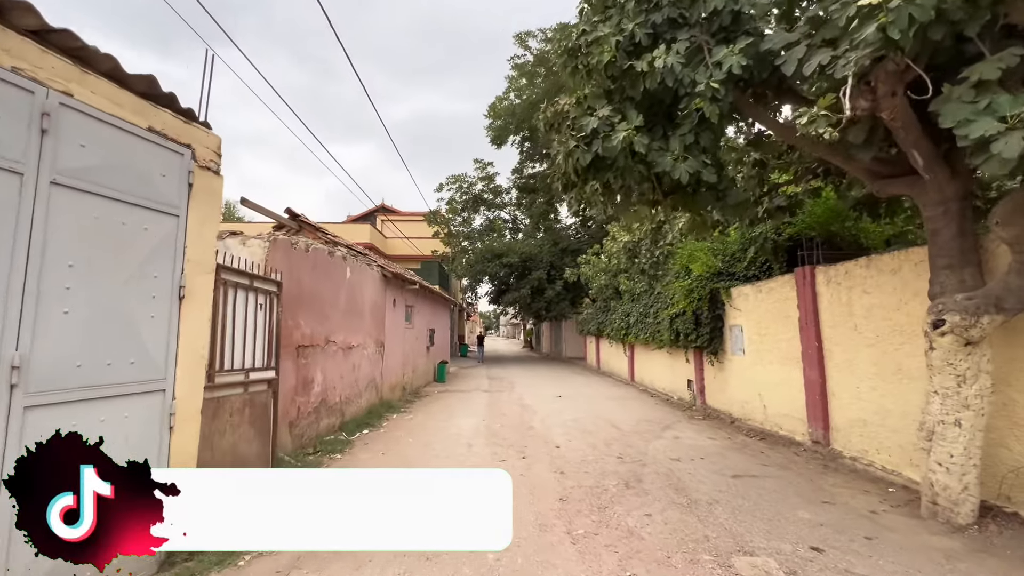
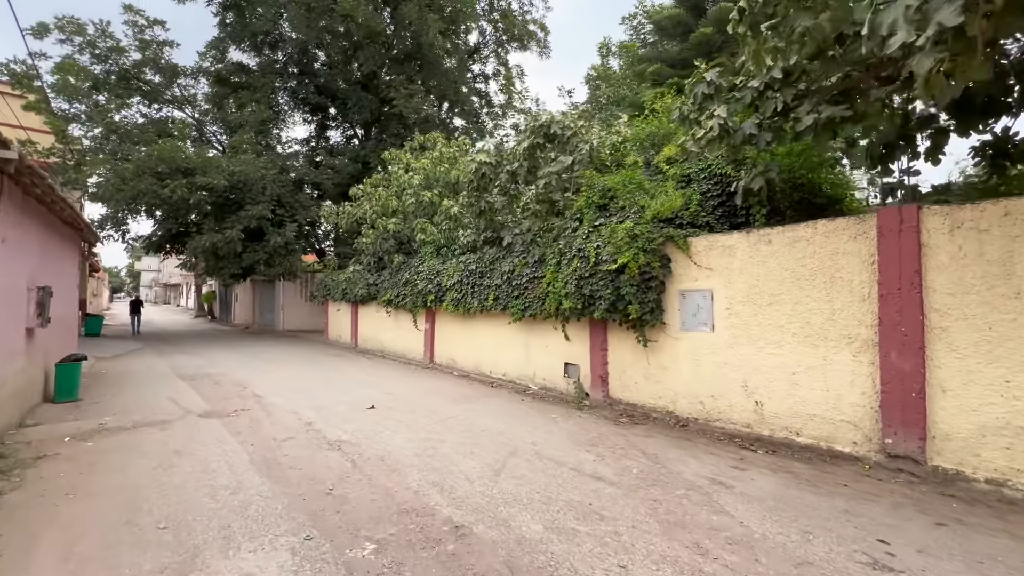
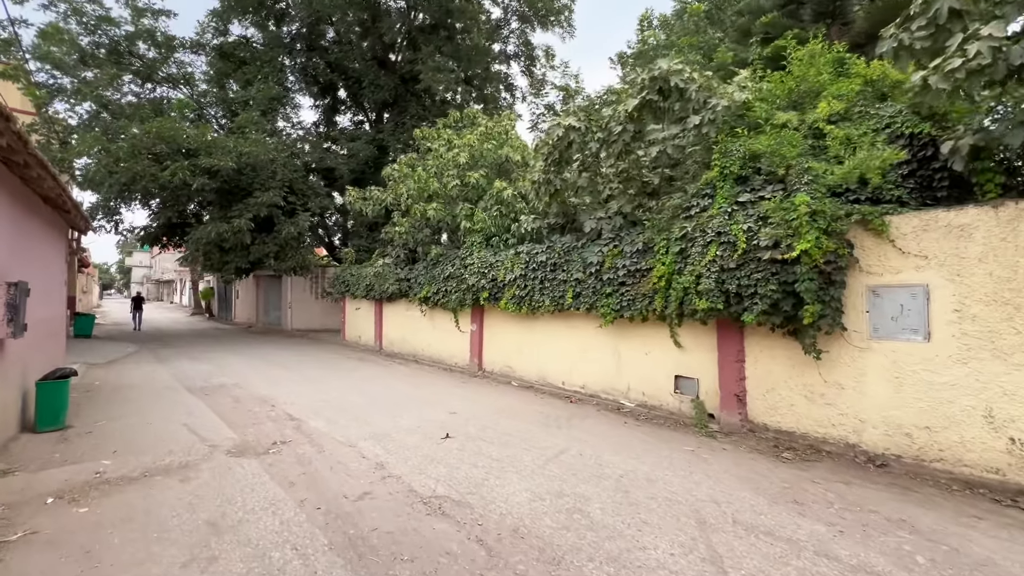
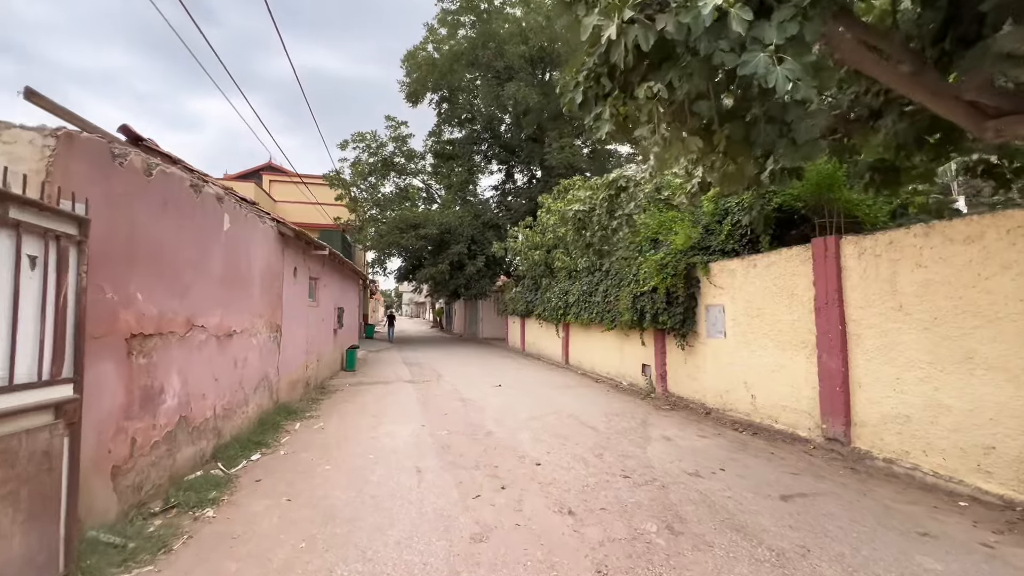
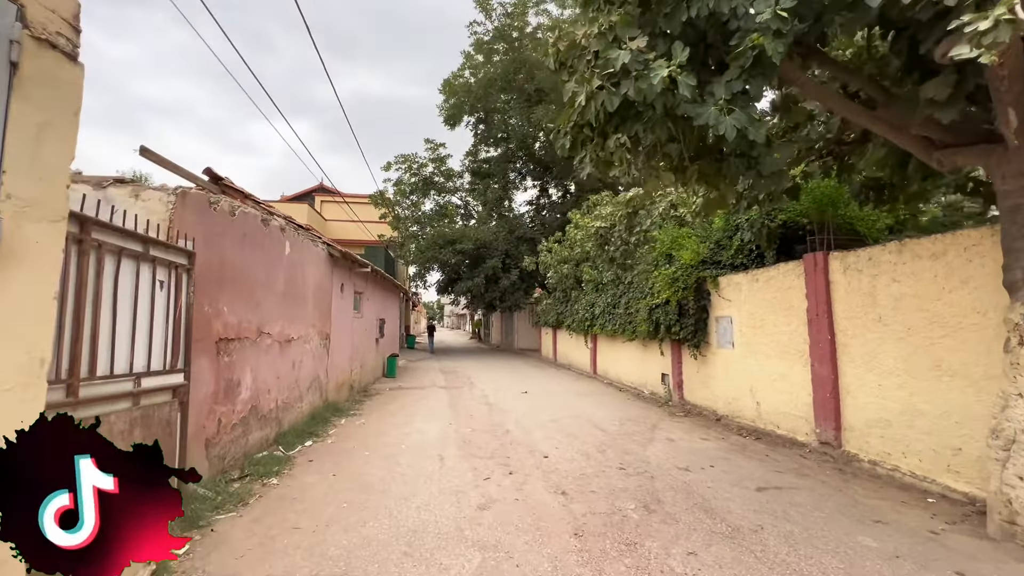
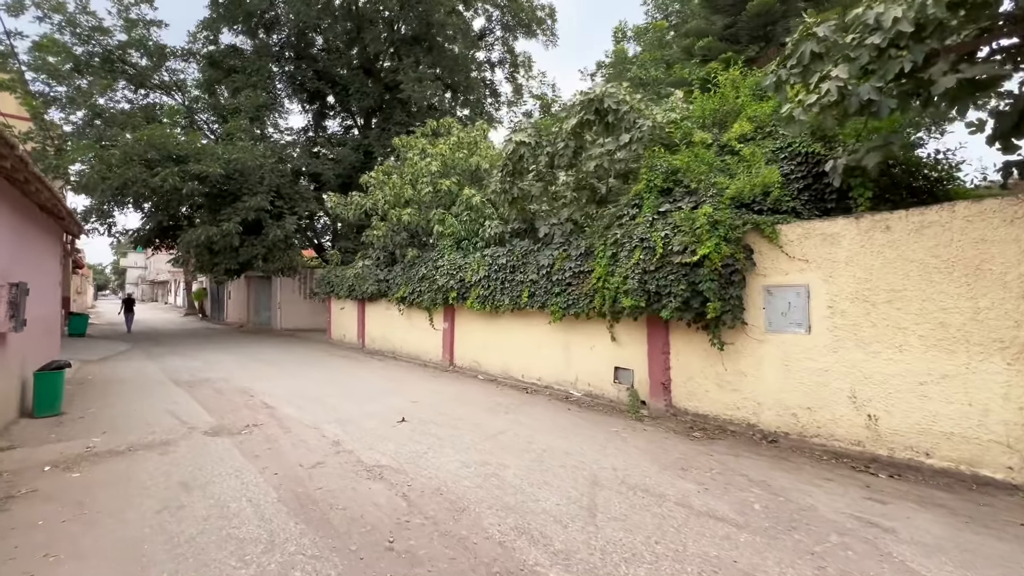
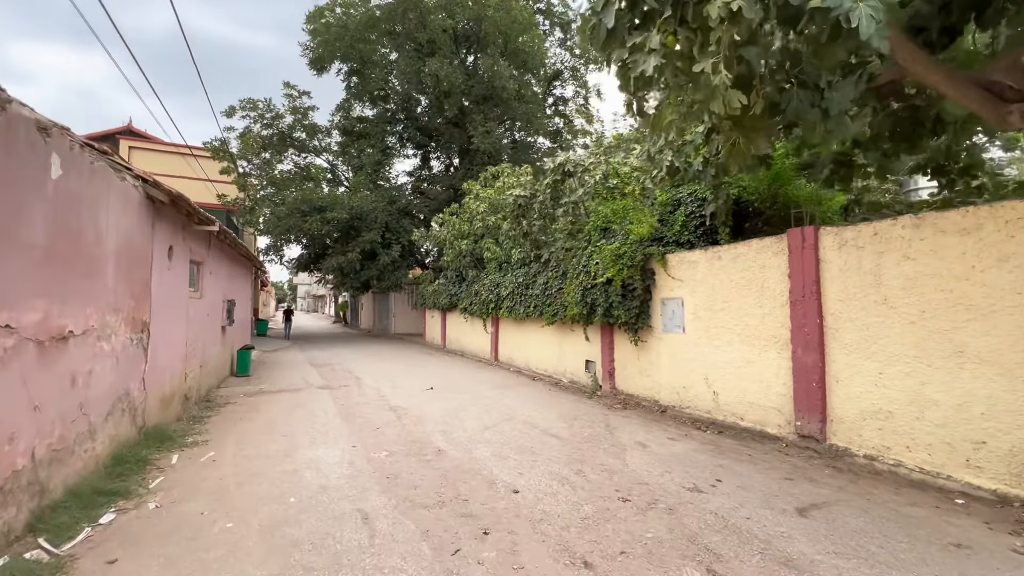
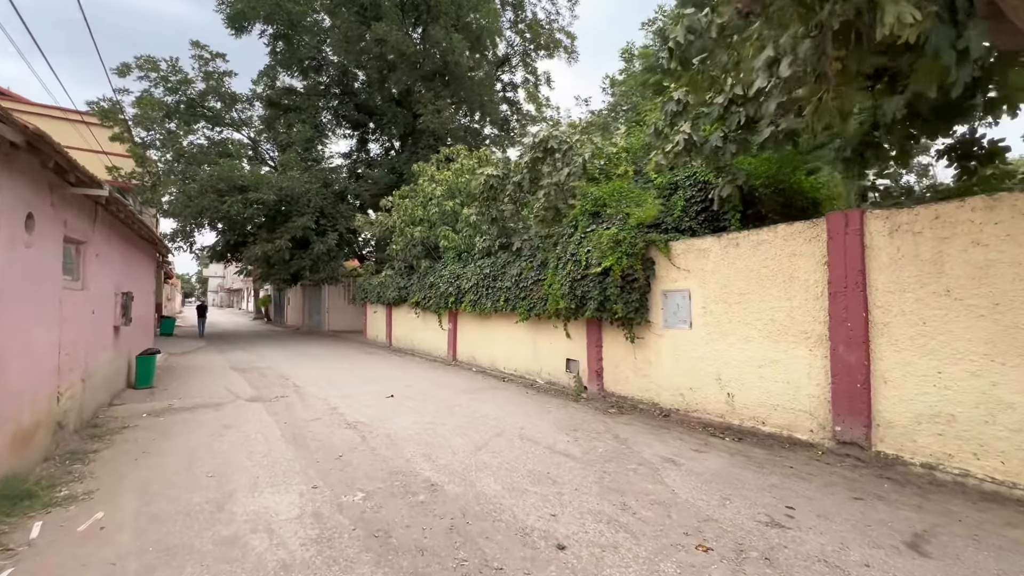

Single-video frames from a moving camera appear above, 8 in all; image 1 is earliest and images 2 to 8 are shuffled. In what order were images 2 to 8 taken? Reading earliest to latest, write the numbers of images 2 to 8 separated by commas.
5, 4, 7, 8, 2, 6, 3
